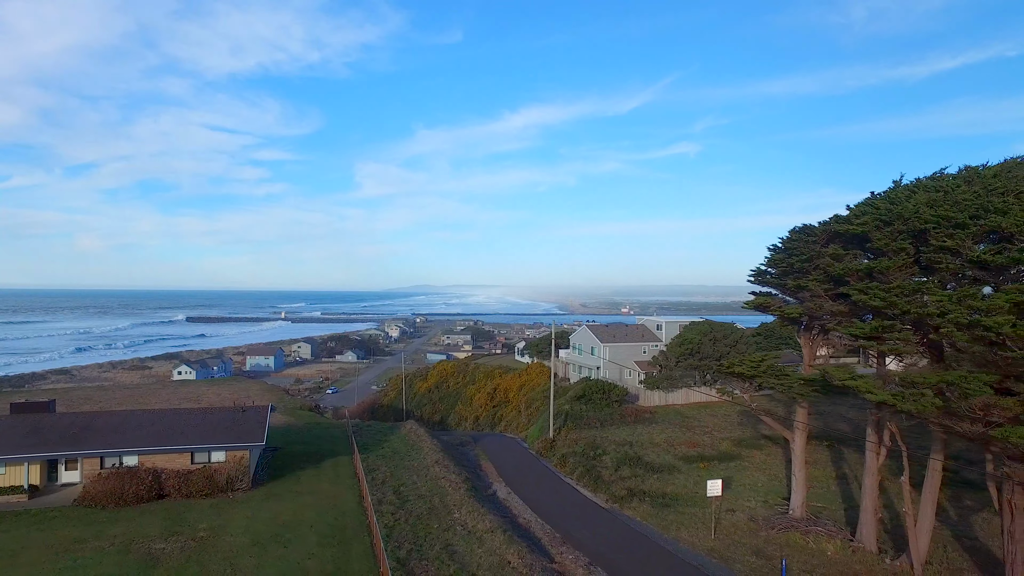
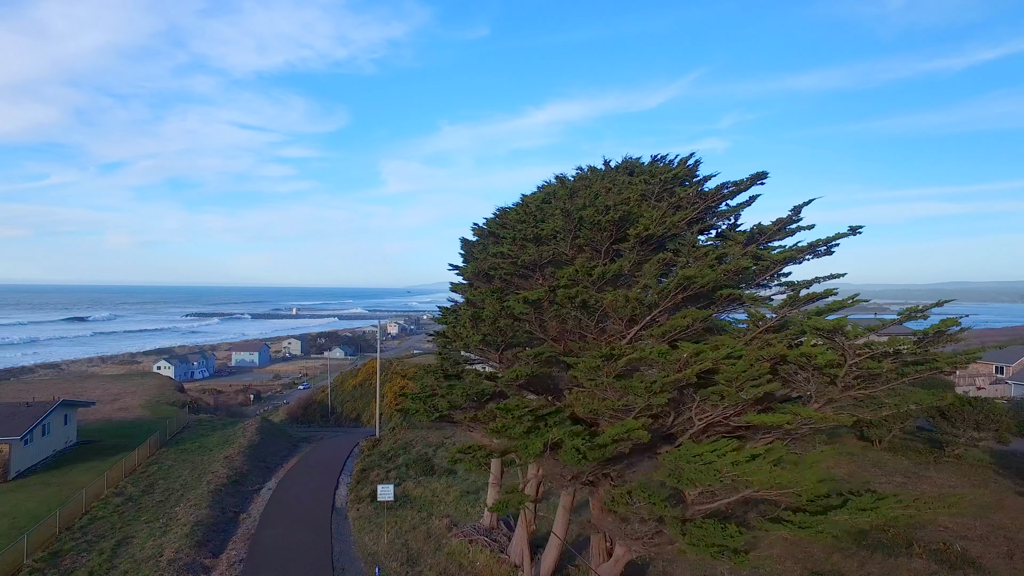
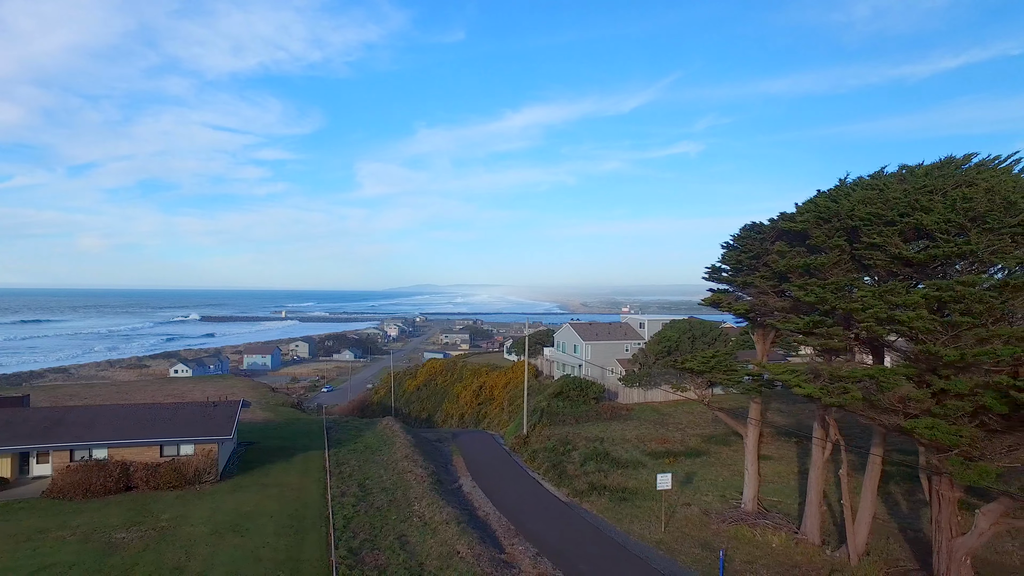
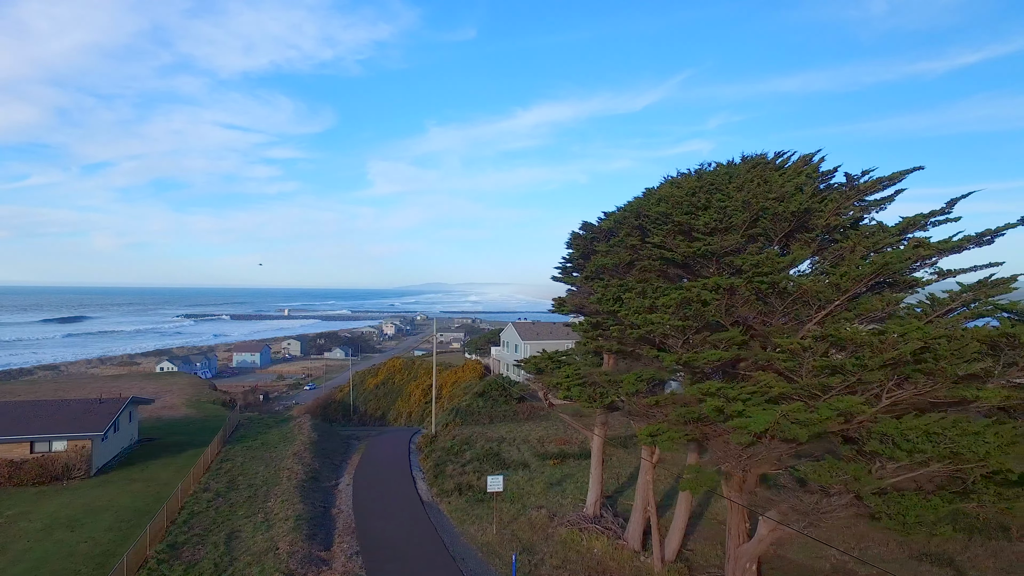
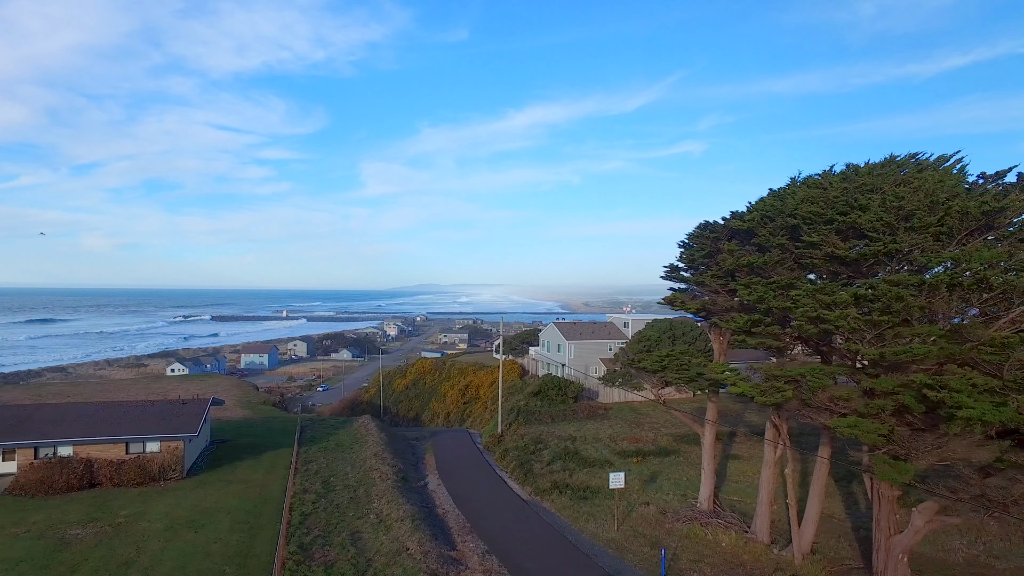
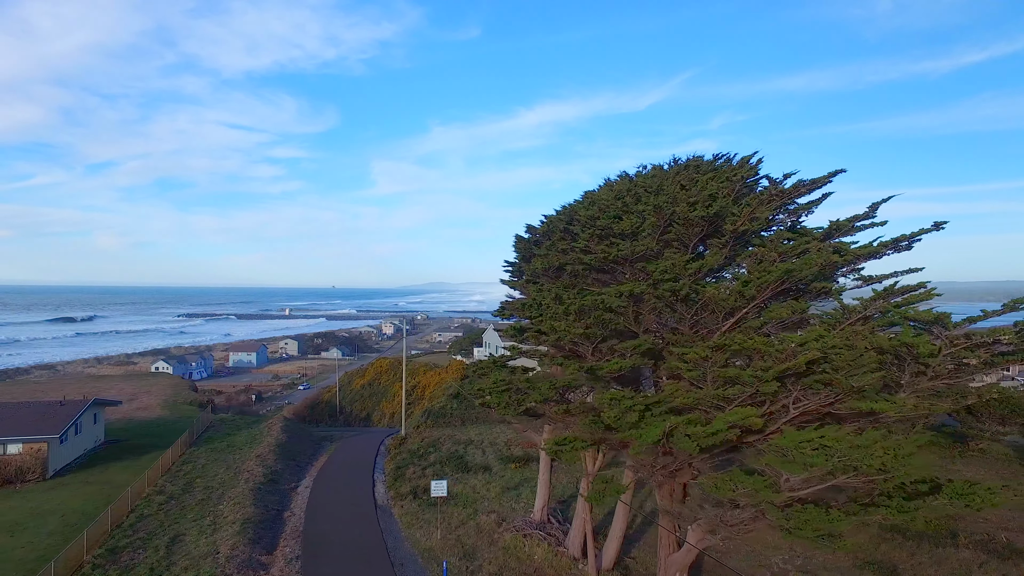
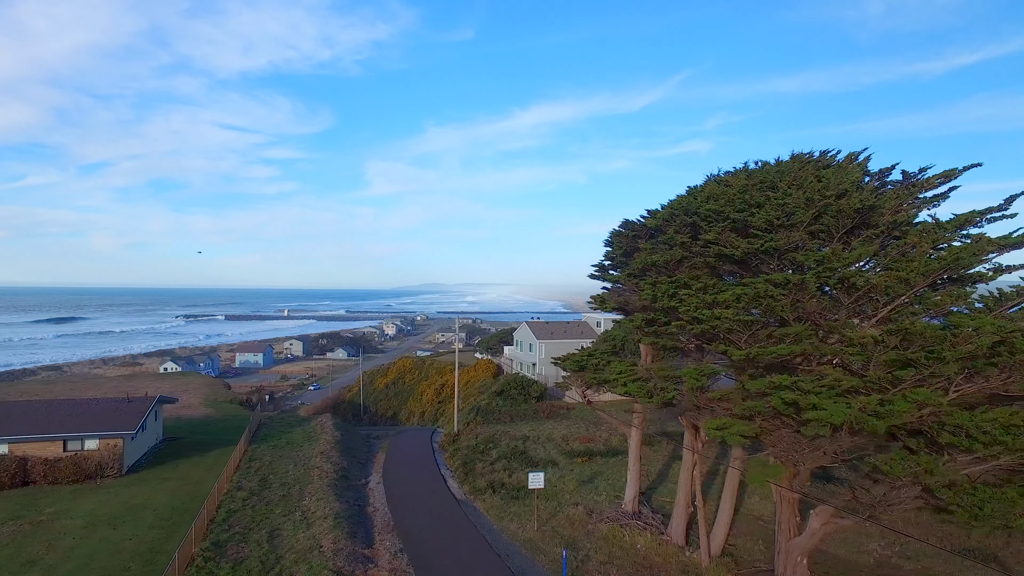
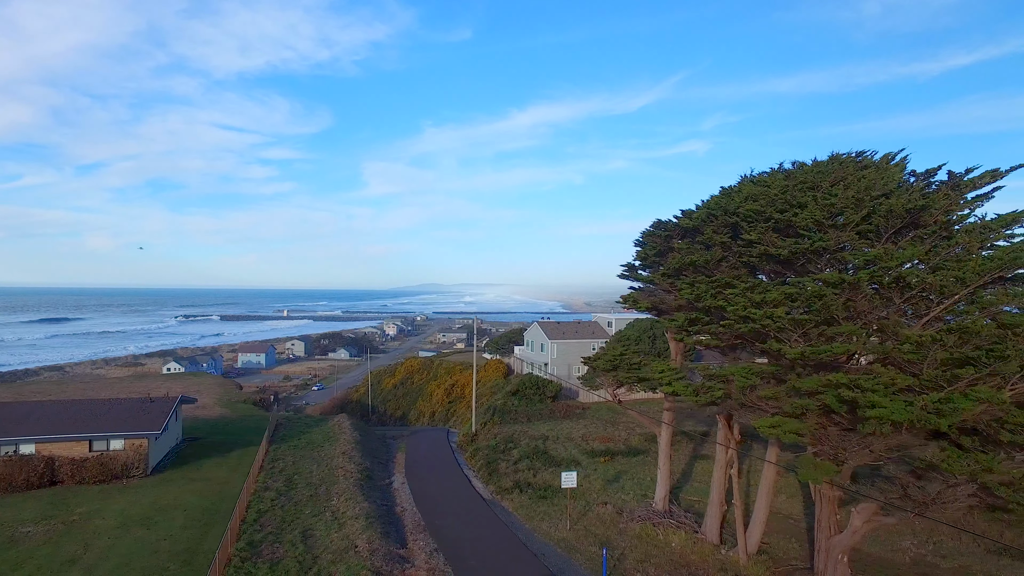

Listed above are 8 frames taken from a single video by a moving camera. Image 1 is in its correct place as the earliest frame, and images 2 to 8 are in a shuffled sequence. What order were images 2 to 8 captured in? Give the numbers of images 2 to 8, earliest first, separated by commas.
3, 5, 8, 7, 4, 6, 2
